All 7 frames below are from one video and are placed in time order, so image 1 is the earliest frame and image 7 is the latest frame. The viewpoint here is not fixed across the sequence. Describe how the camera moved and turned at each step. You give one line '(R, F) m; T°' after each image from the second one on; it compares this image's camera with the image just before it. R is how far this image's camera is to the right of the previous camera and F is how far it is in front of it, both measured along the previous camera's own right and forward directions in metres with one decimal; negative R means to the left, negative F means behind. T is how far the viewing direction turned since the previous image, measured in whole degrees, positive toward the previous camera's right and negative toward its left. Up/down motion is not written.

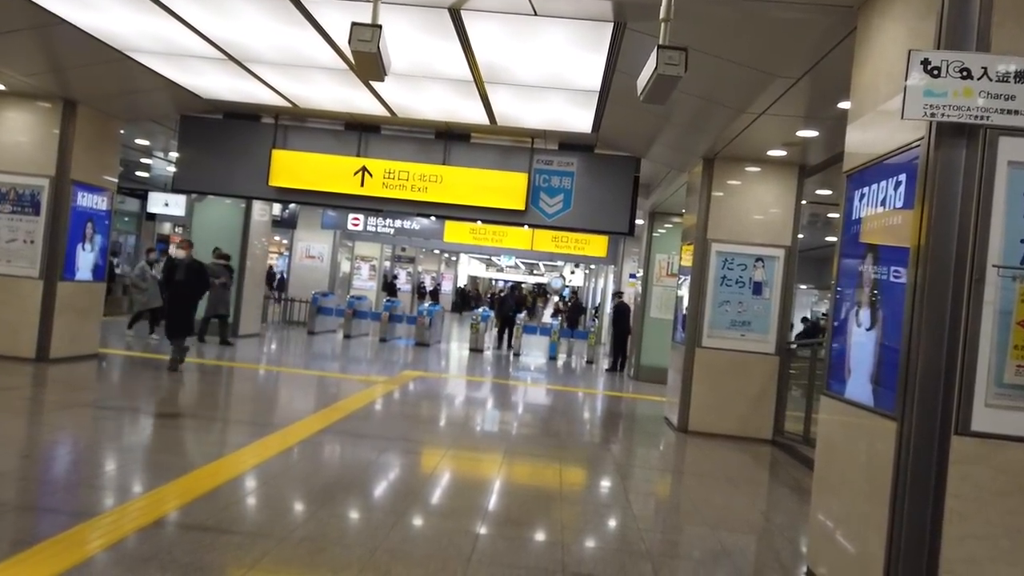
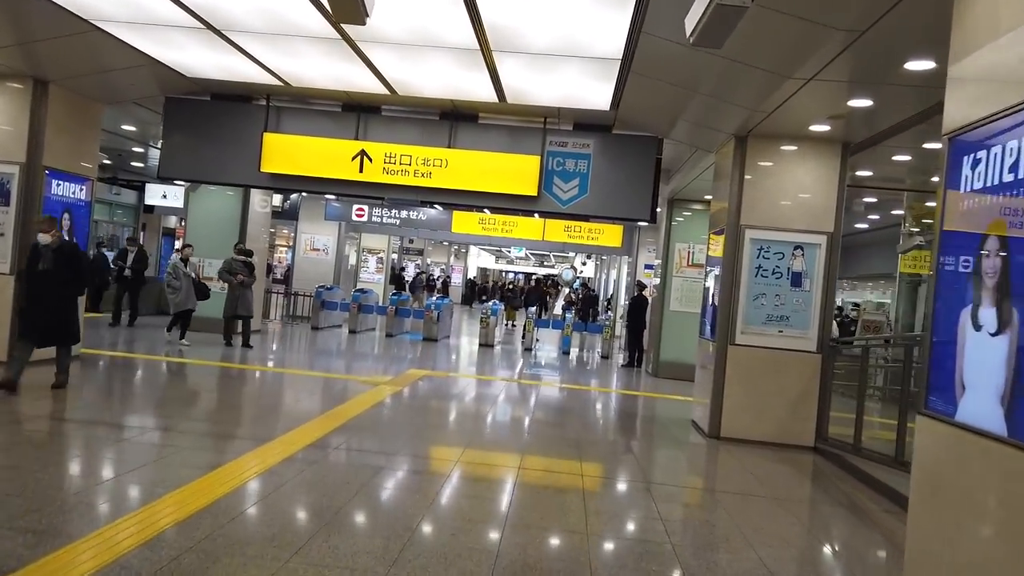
(0.0, +0.7) m; -1°
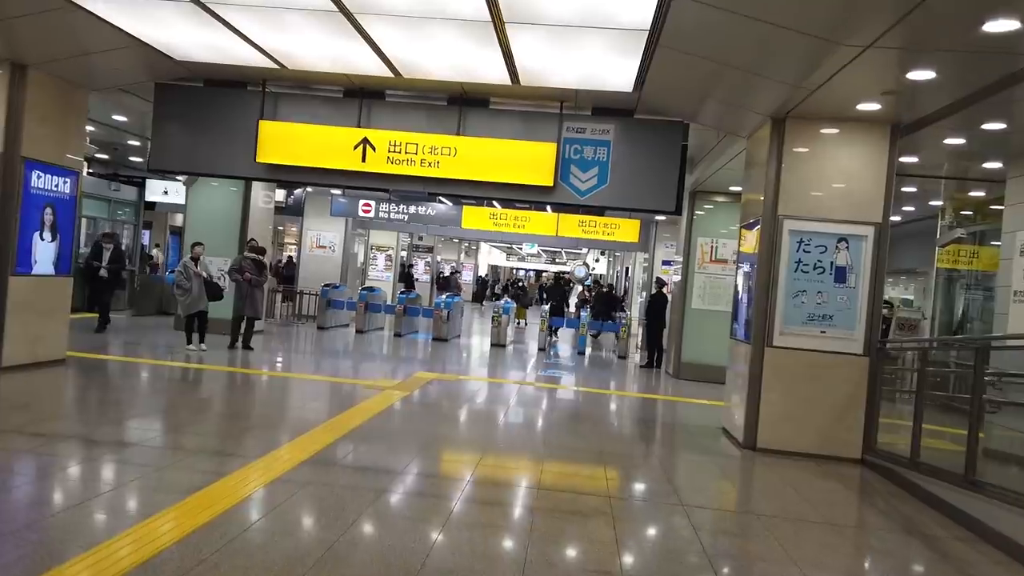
(0.0, +0.6) m; -1°
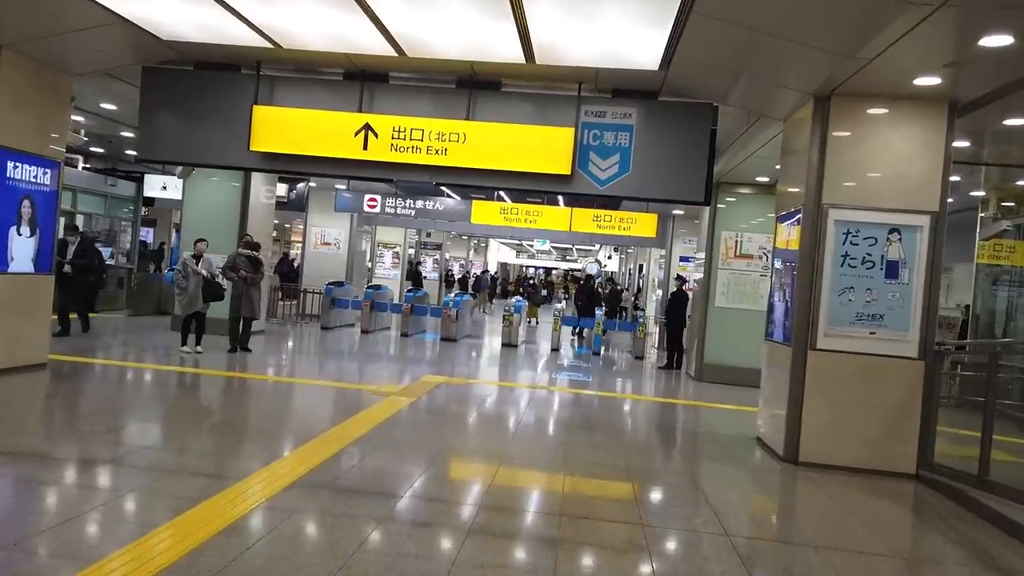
(-0.1, +0.6) m; -1°
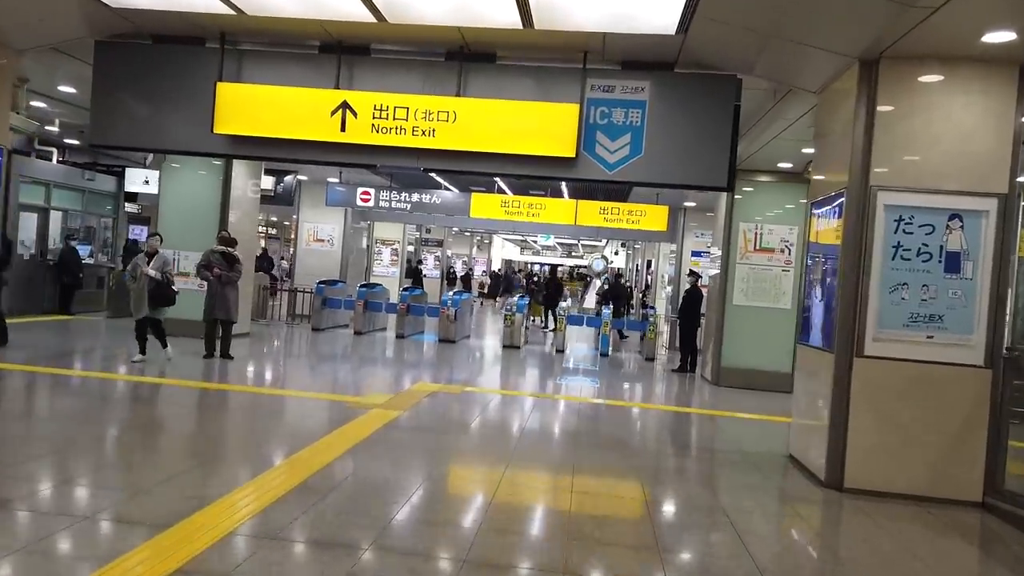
(+0.1, +0.8) m; 0°
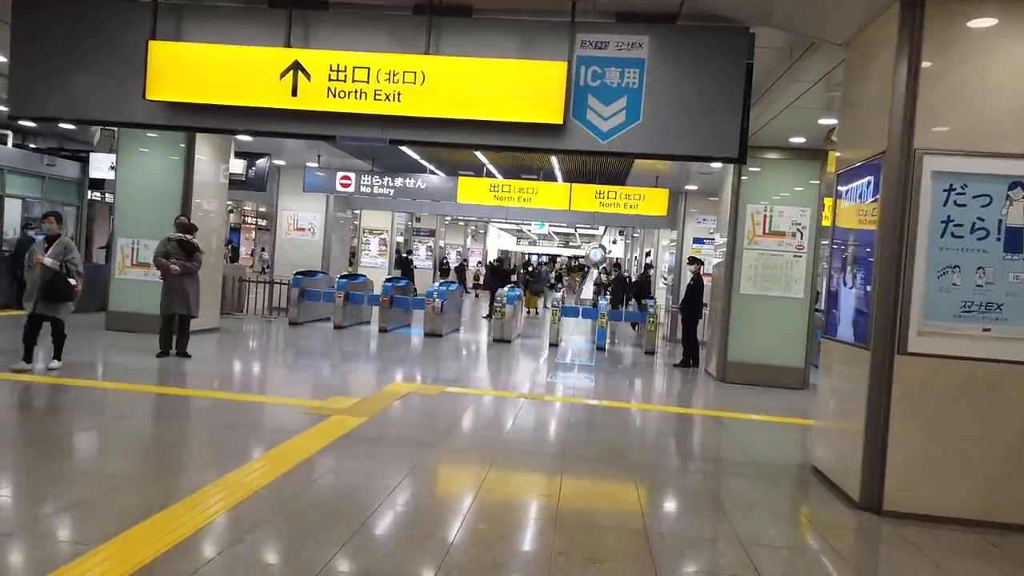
(+0.1, +0.8) m; 0°
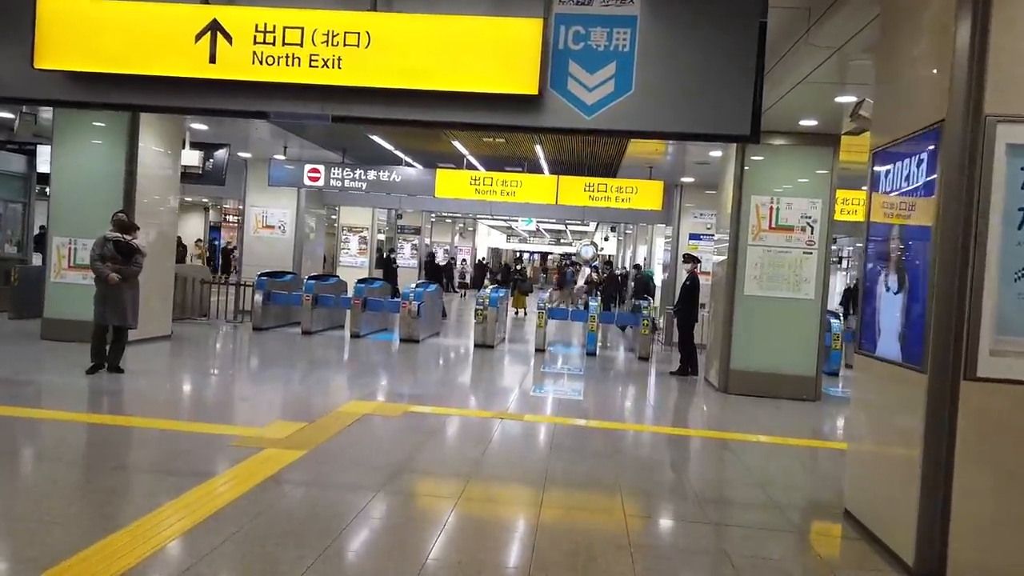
(+0.2, +0.9) m; +1°
